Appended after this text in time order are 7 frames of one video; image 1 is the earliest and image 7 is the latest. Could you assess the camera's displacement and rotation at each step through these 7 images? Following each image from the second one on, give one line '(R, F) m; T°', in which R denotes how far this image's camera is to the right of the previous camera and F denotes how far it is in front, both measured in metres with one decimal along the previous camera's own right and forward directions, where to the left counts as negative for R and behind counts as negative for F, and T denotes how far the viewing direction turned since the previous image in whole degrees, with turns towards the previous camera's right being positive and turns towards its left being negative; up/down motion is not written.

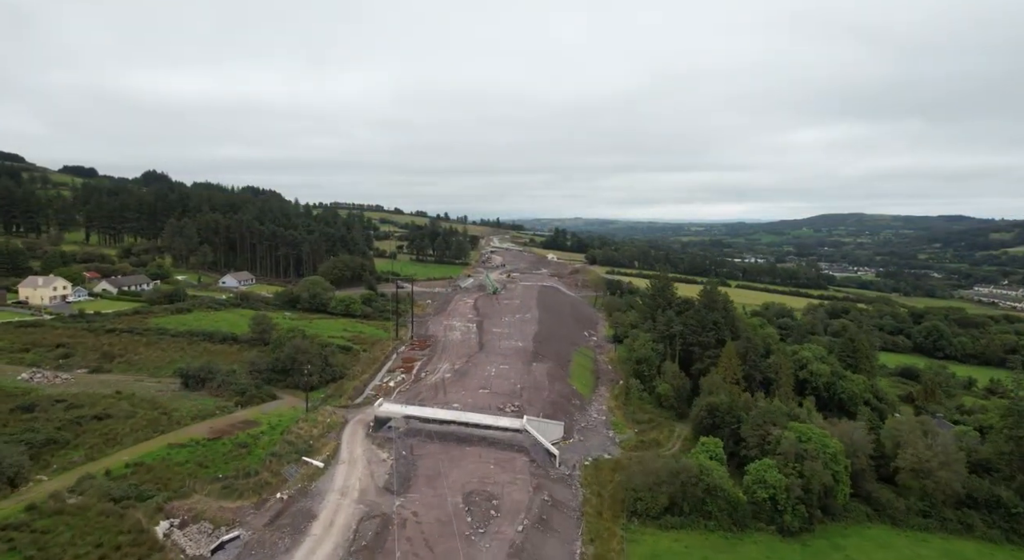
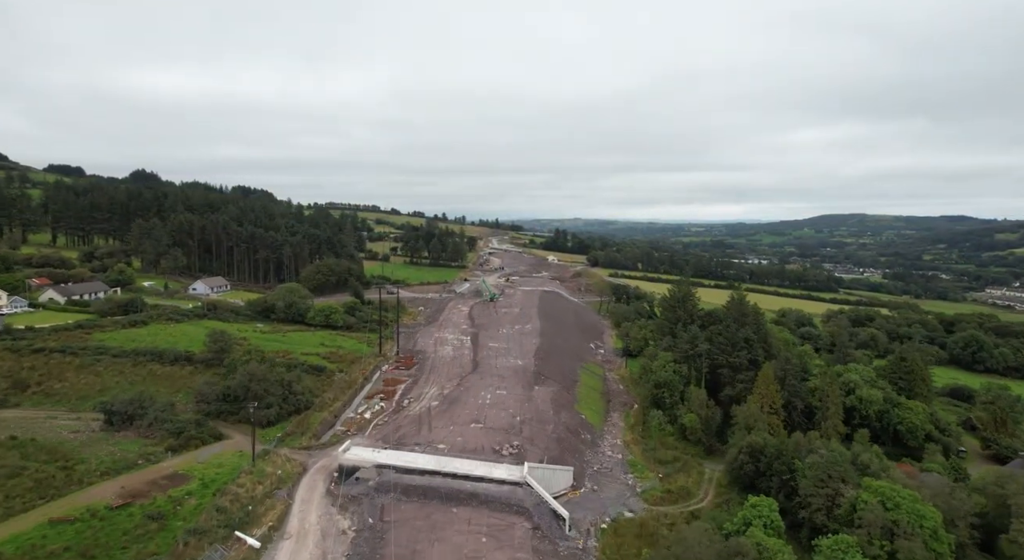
(+0.1, +5.5) m; 0°
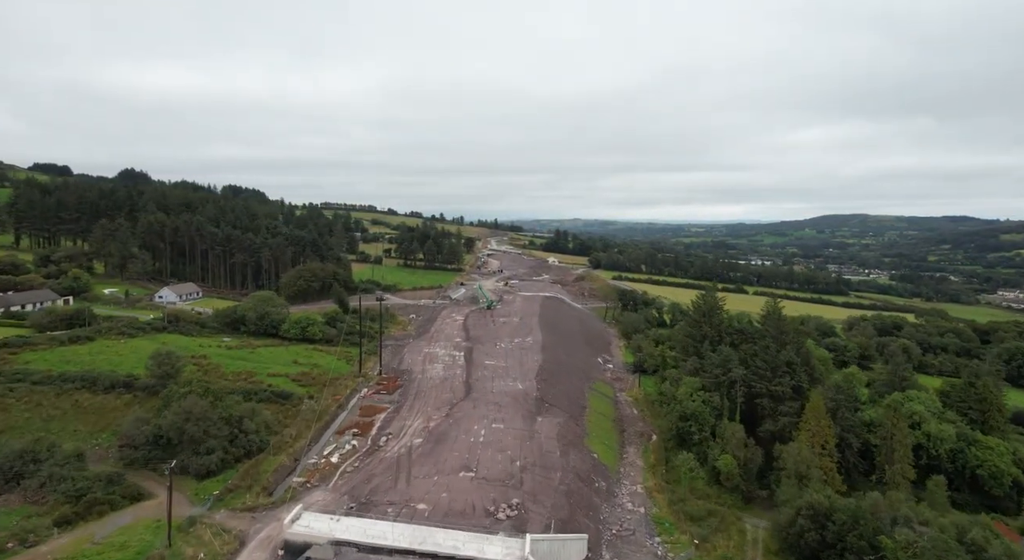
(+0.1, +5.3) m; 0°
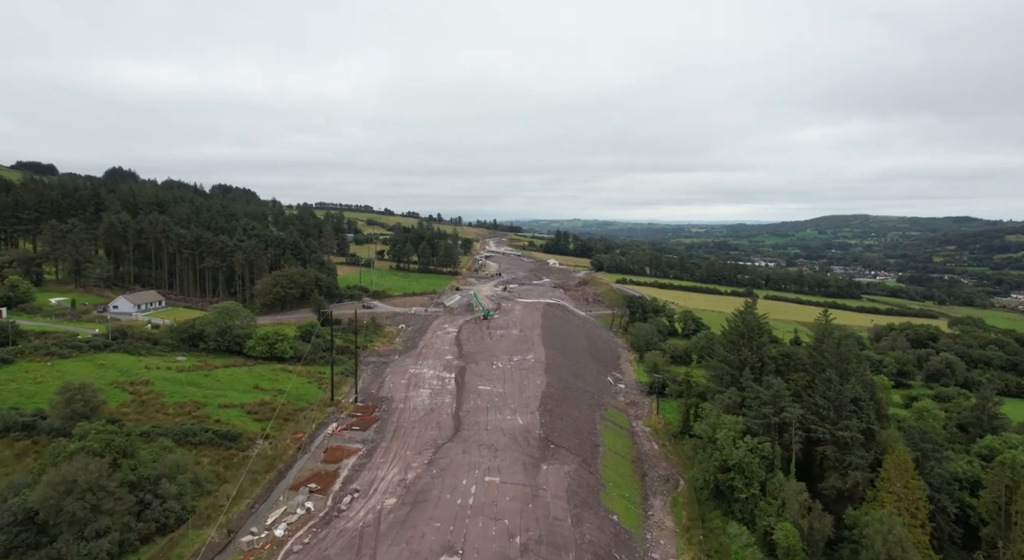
(0.0, +5.7) m; 0°
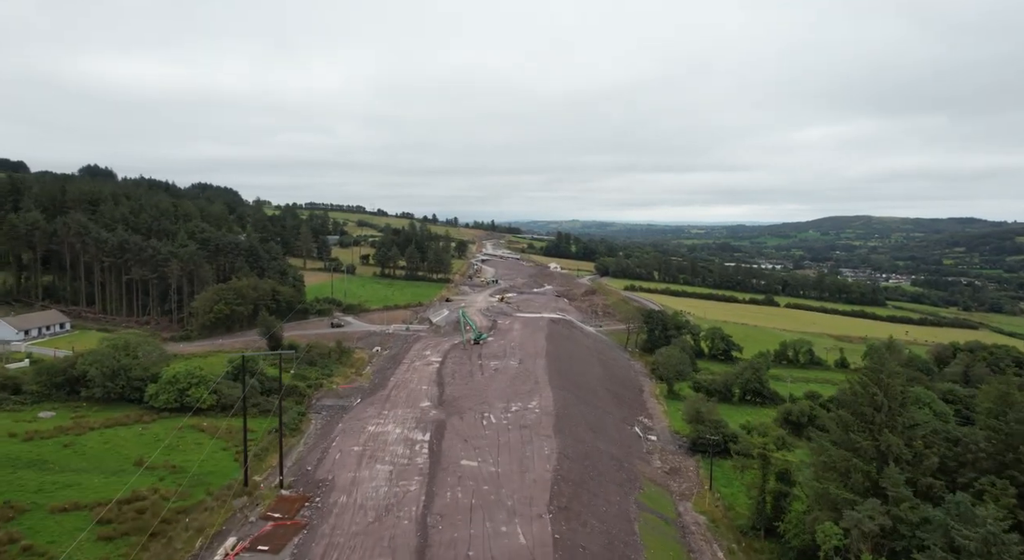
(+0.1, +10.3) m; 0°
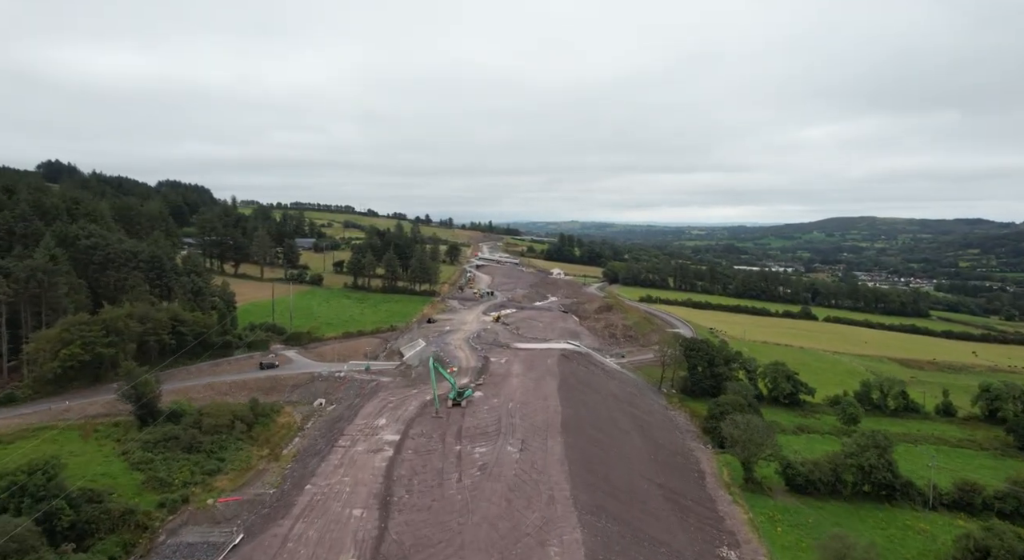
(+0.1, +14.6) m; 0°
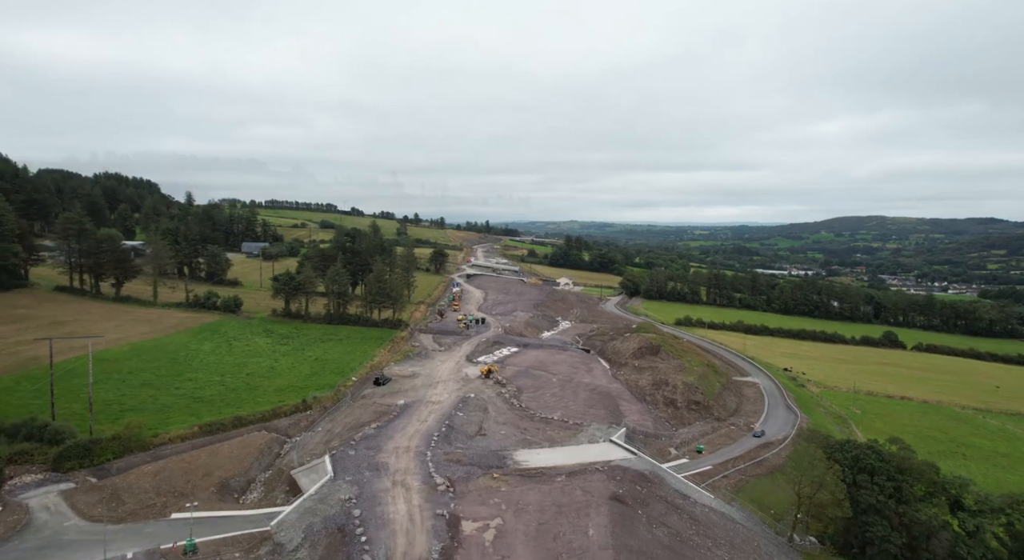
(0.0, +22.4) m; 0°
